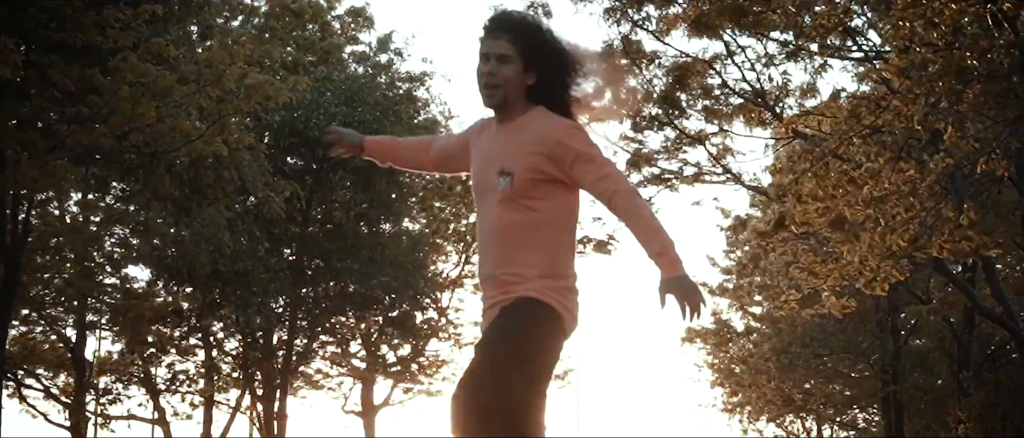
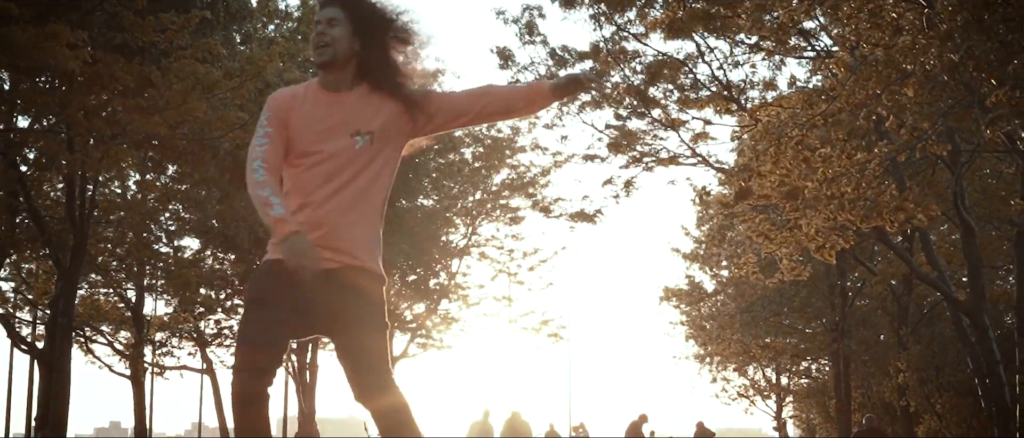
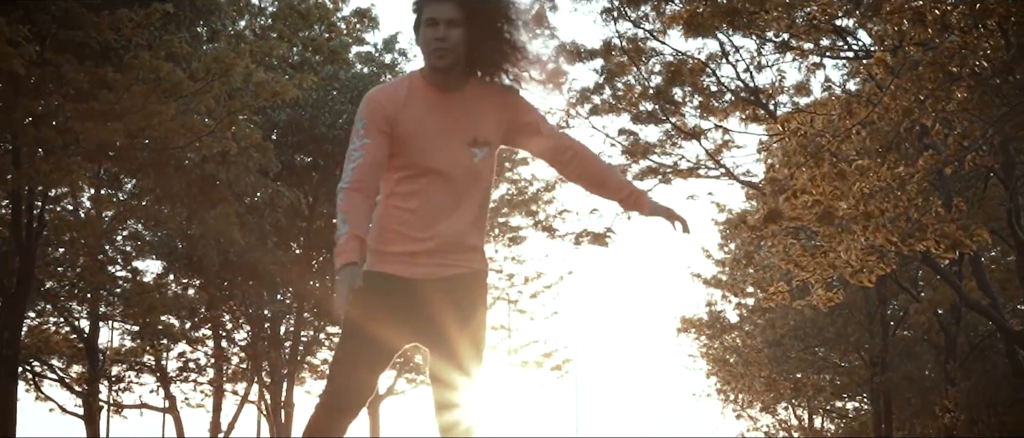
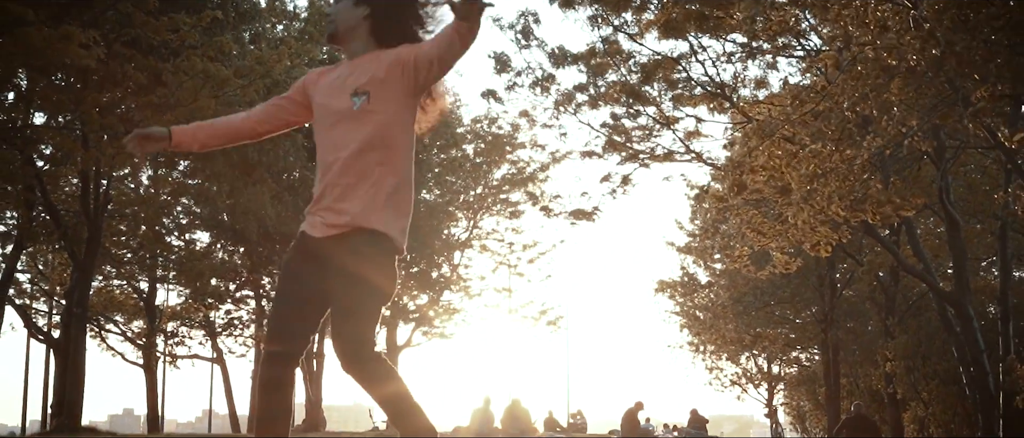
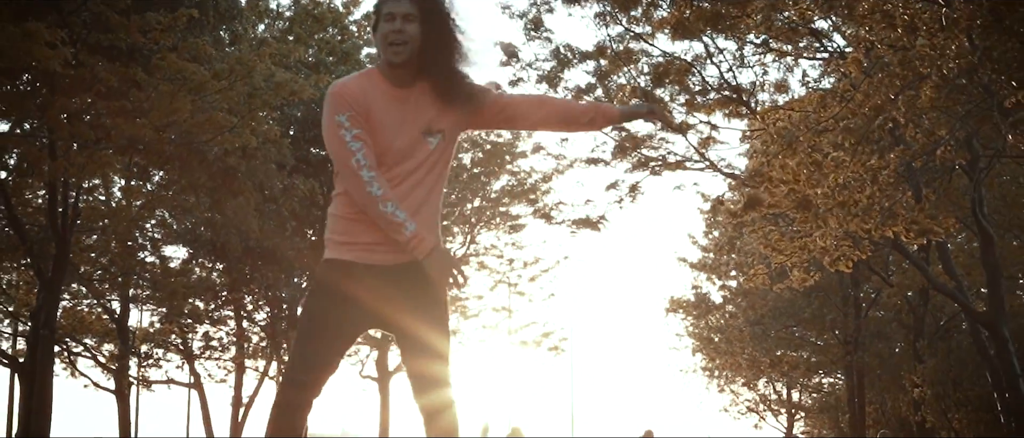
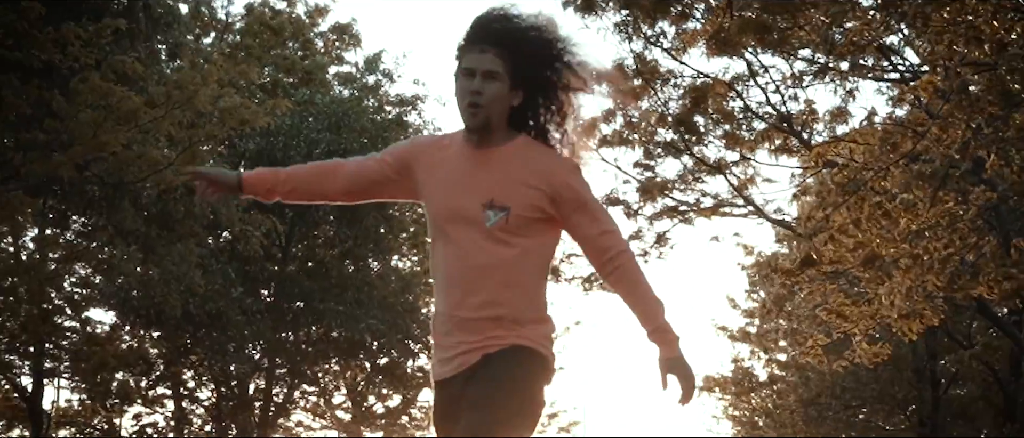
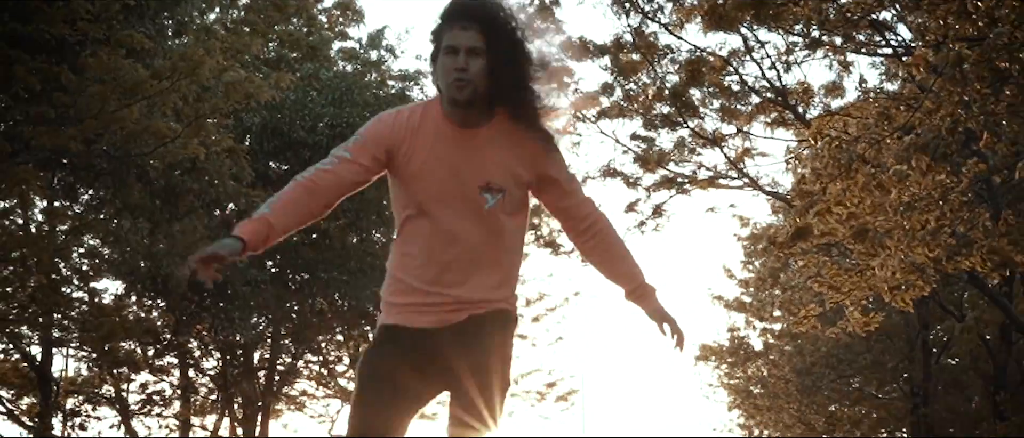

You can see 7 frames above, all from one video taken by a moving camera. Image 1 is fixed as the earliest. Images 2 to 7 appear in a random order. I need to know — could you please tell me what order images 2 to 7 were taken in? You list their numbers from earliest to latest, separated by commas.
6, 7, 3, 5, 2, 4
